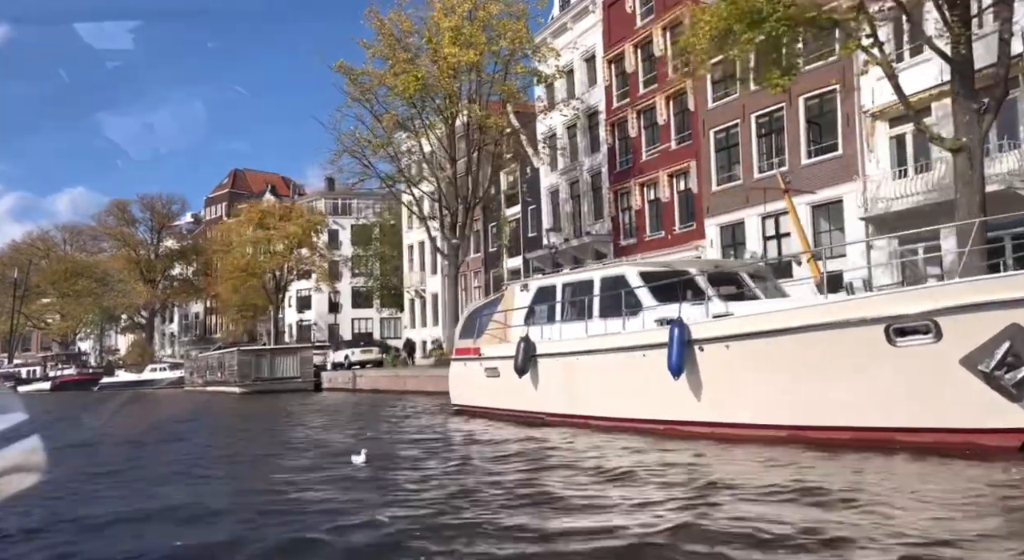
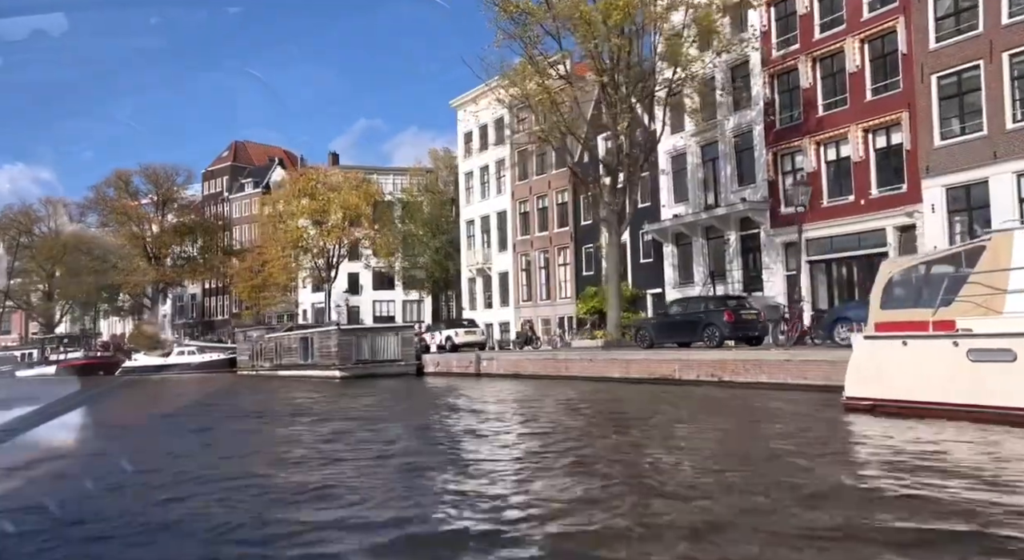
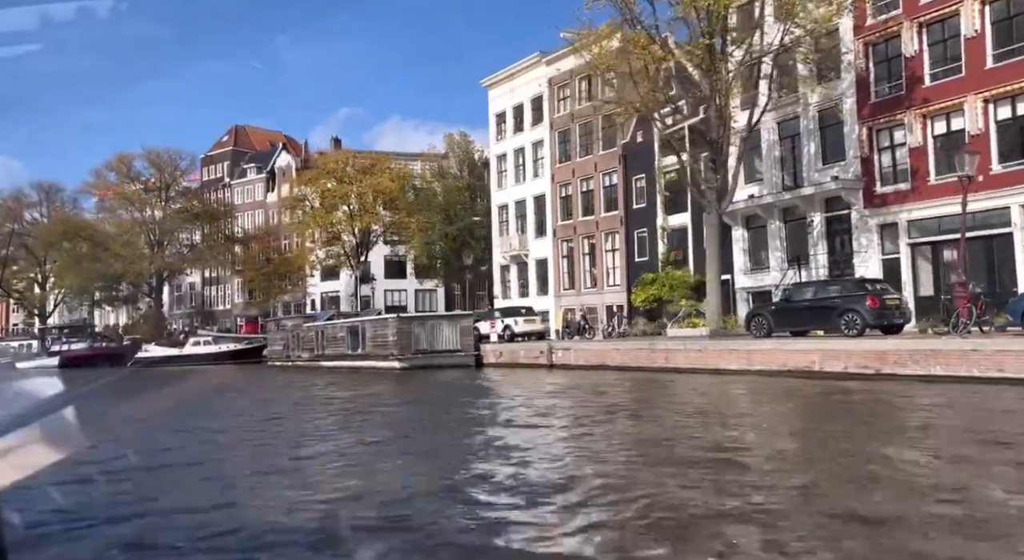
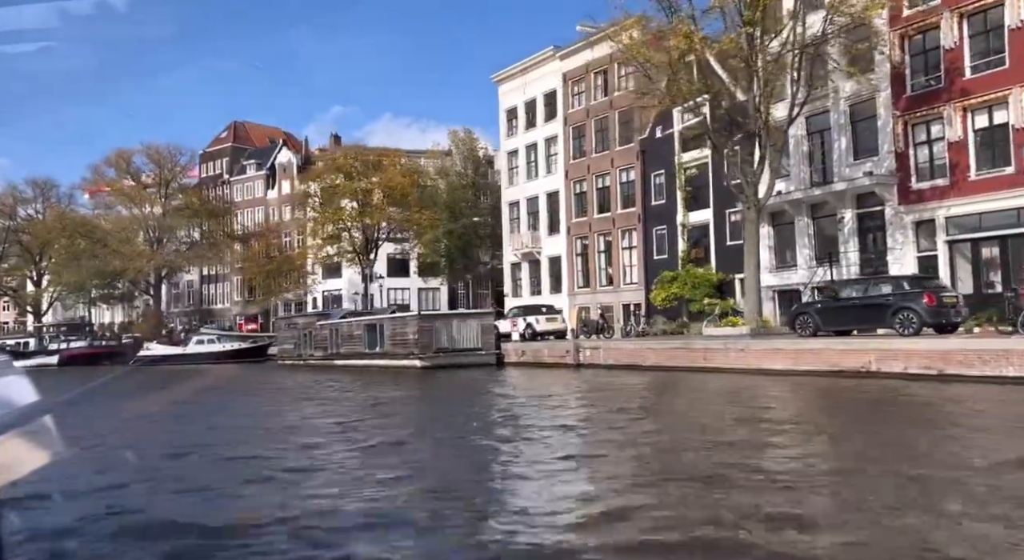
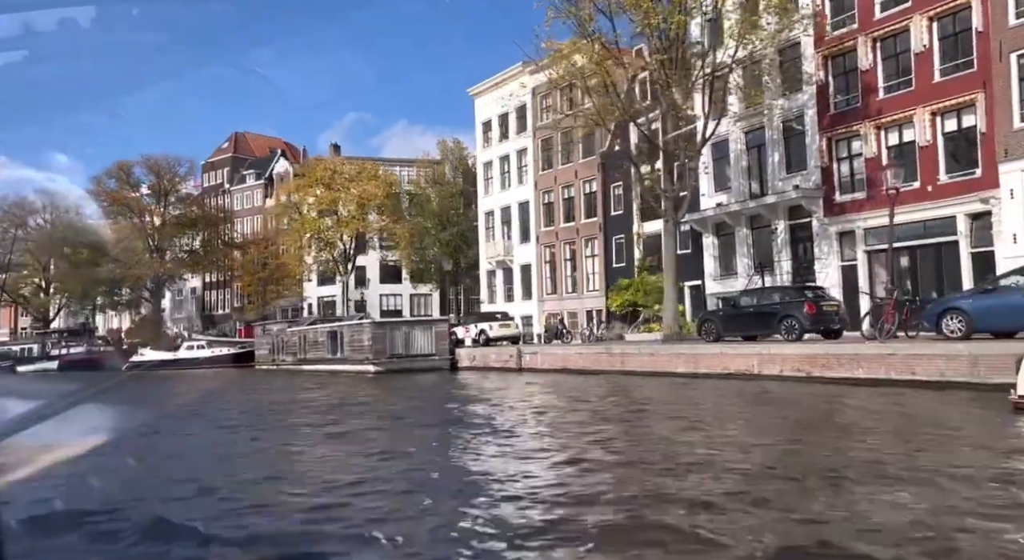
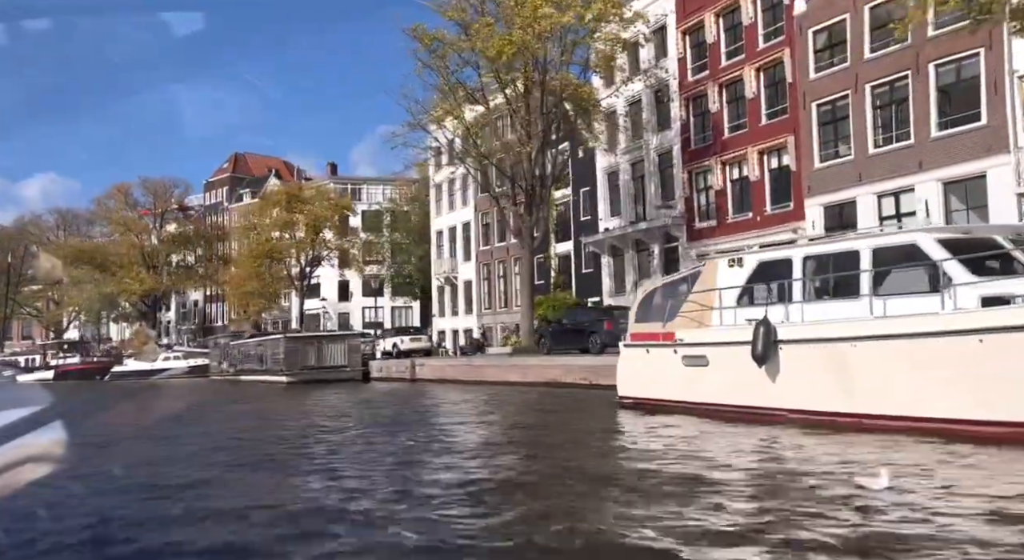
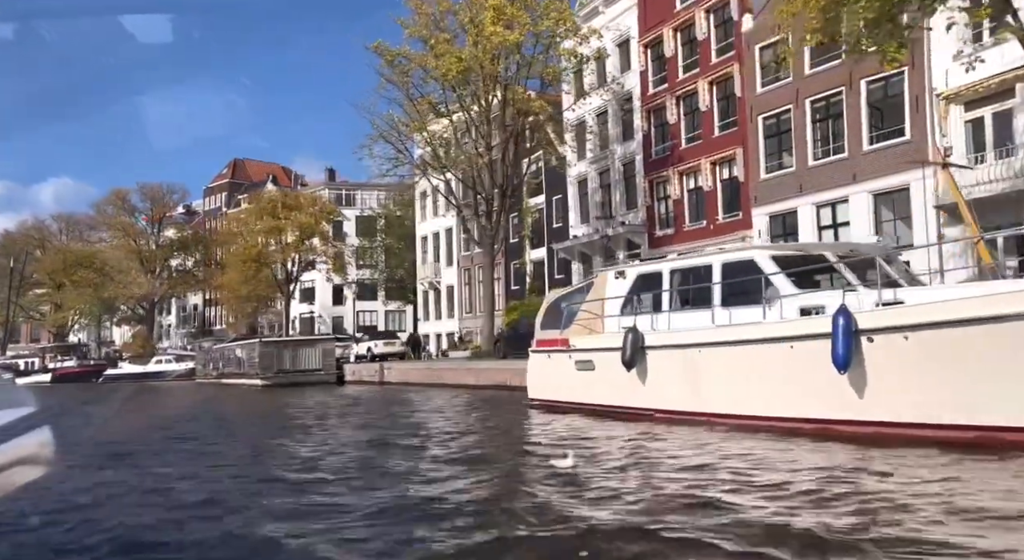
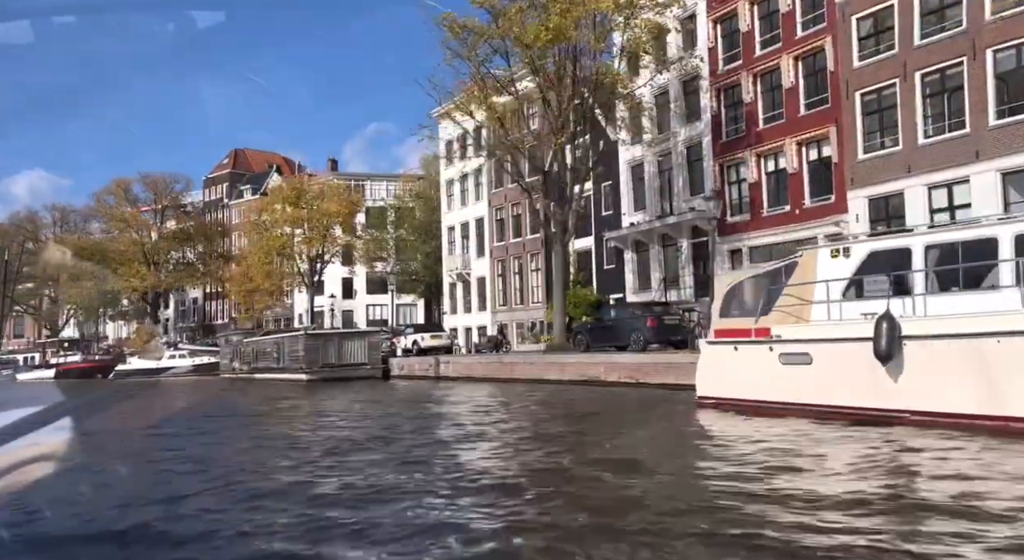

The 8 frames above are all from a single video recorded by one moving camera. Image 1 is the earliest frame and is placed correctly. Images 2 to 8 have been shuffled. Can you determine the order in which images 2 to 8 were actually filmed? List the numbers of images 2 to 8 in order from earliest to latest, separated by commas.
7, 6, 8, 2, 5, 3, 4
